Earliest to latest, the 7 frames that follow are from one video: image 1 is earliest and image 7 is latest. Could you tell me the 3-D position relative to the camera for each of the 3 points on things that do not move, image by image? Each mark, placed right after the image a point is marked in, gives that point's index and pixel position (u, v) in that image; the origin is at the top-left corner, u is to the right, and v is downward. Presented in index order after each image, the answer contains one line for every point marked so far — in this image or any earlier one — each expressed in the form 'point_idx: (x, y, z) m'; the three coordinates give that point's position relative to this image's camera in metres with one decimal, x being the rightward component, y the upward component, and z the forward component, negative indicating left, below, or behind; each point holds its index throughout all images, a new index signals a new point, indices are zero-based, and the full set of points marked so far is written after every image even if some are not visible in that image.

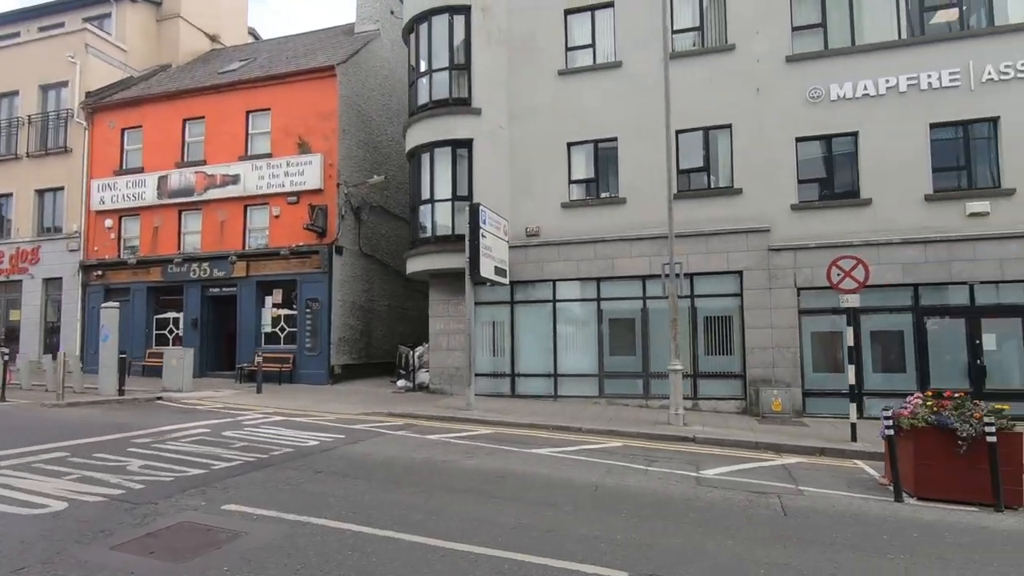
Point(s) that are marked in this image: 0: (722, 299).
0: (+6.7, -0.4, +15.3) m
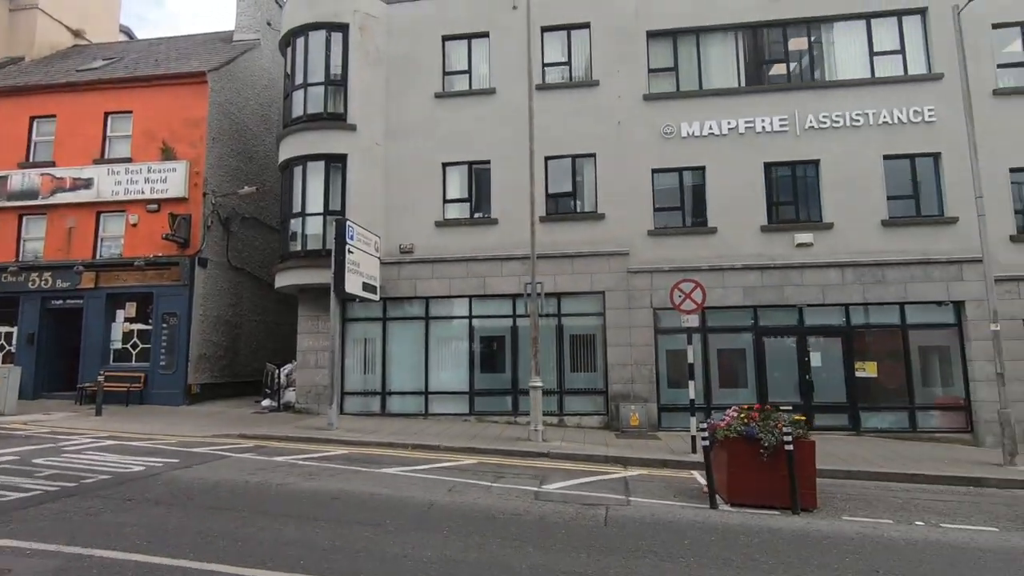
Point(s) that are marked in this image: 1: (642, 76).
0: (+2.4, -1.1, +15.9) m
1: (+4.4, +7.2, +15.8) m
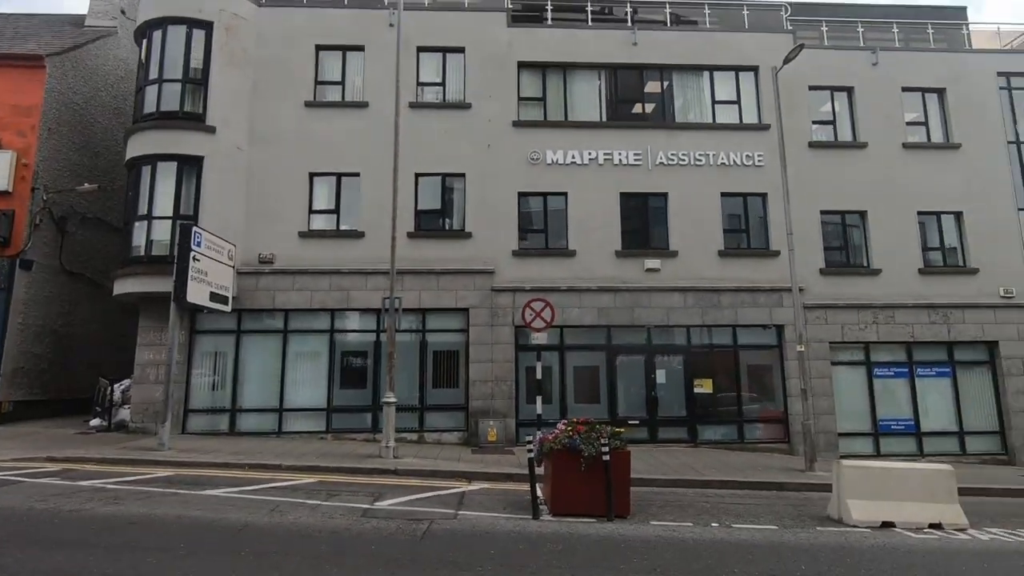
0: (-2.2, -1.6, +16.1) m
1: (0.0, +6.6, +16.6) m
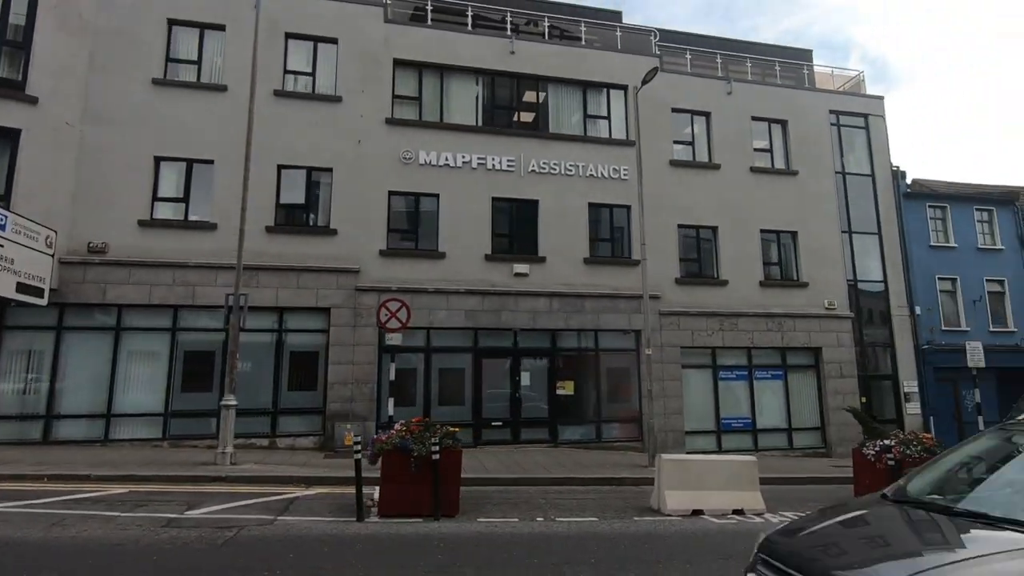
0: (-6.8, -1.6, +15.4) m
1: (-4.4, +6.6, +16.3) m
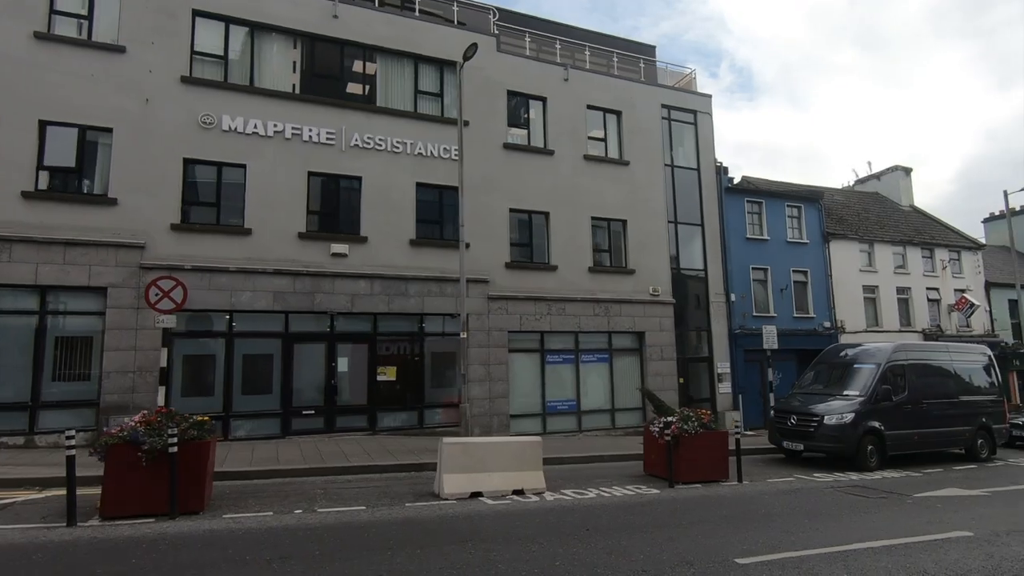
0: (-12.7, -0.9, +13.6) m
1: (-10.3, +7.3, +14.5) m
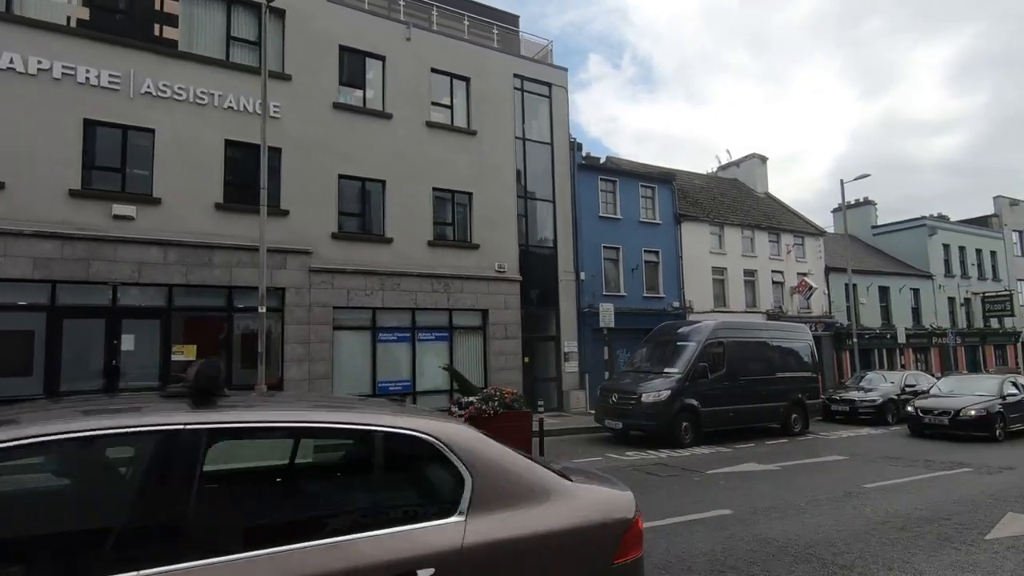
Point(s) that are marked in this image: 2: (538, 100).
0: (-18.0, +0.1, +10.8) m
1: (-15.7, +8.2, +11.8) m
2: (+1.0, +7.8, +19.3) m
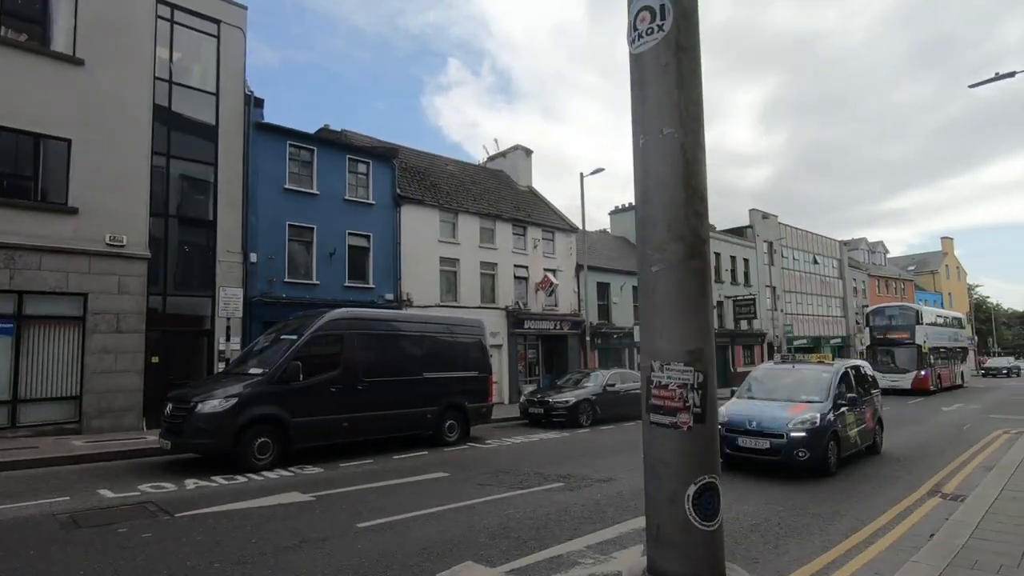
0: (-27.6, +1.3, +3.4) m
1: (-25.2, +9.4, +4.9) m
2: (-10.4, +8.4, +15.6) m
